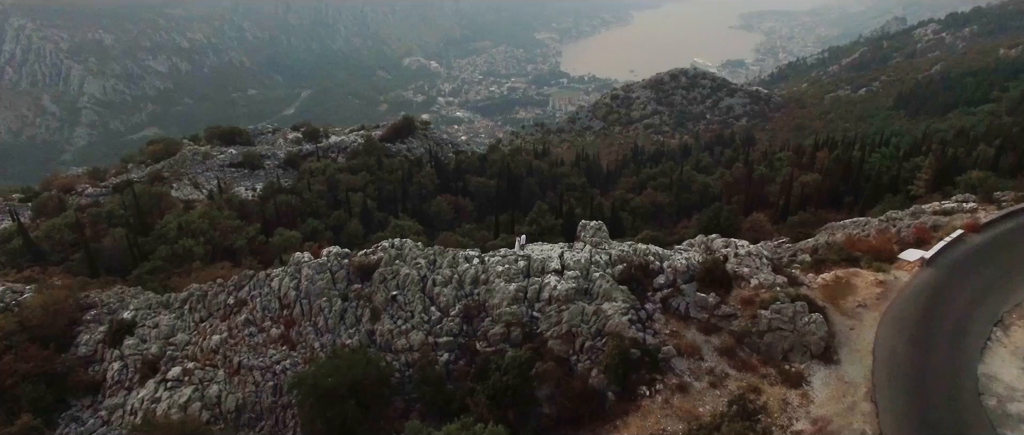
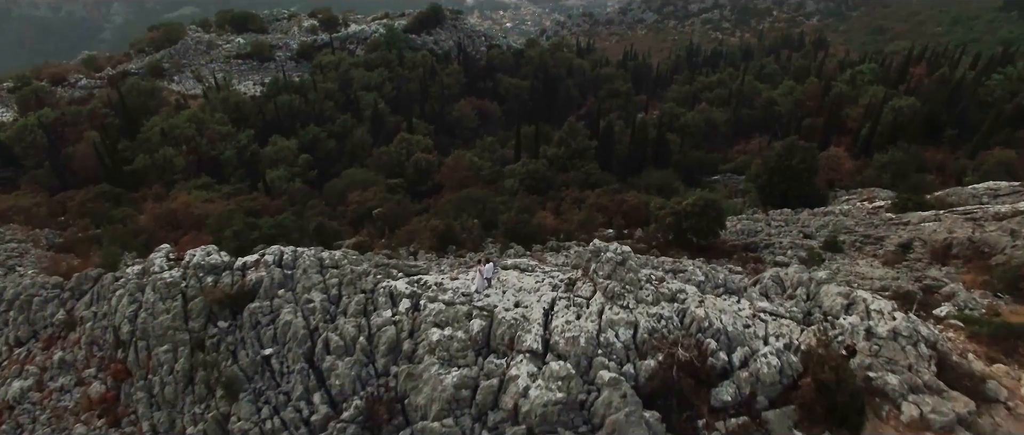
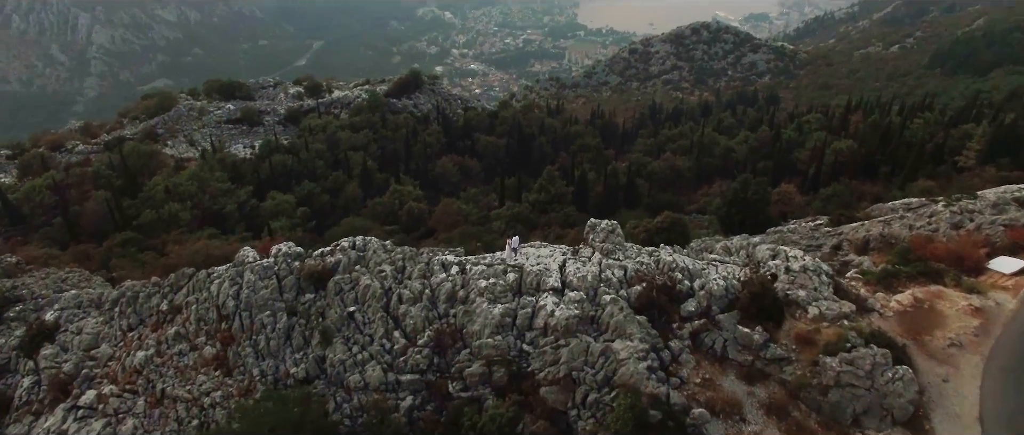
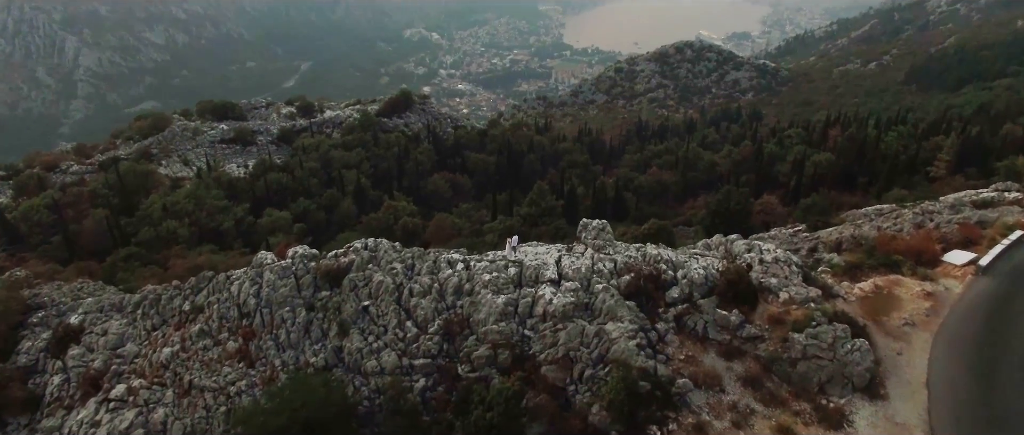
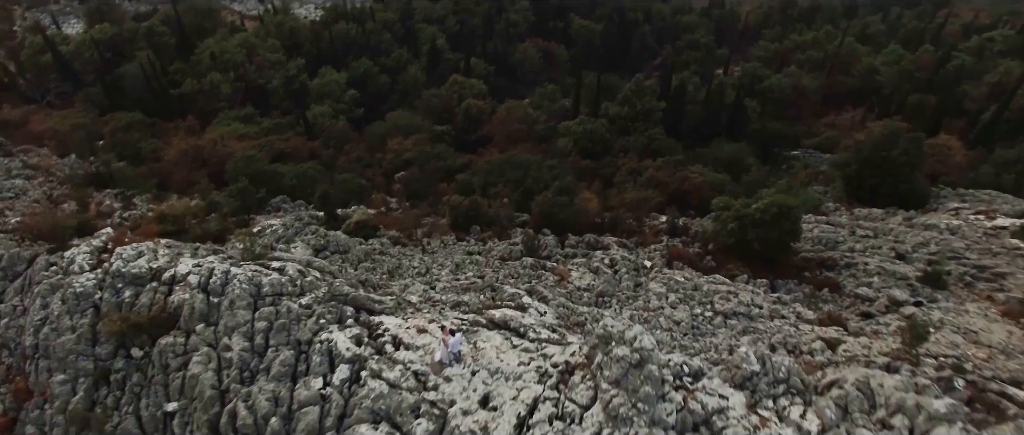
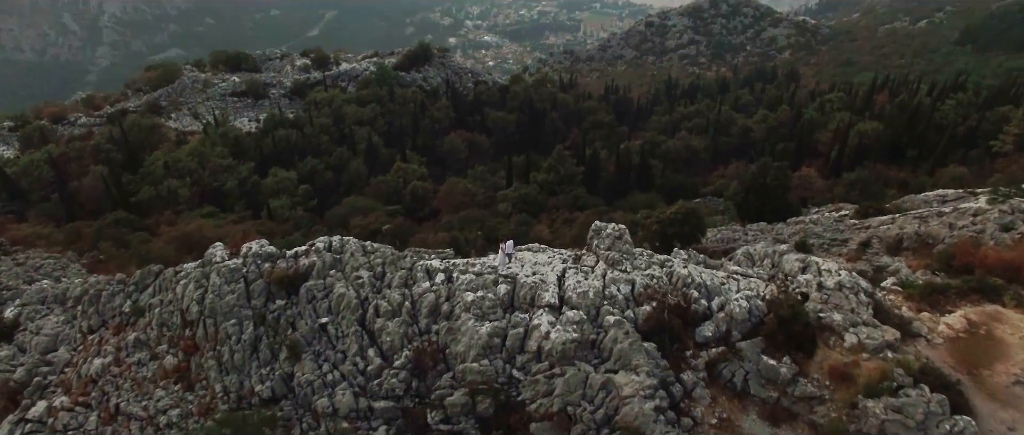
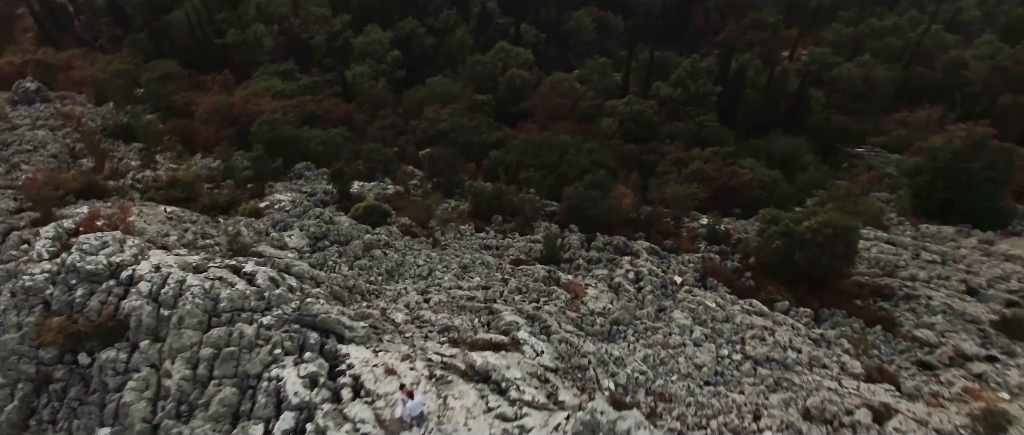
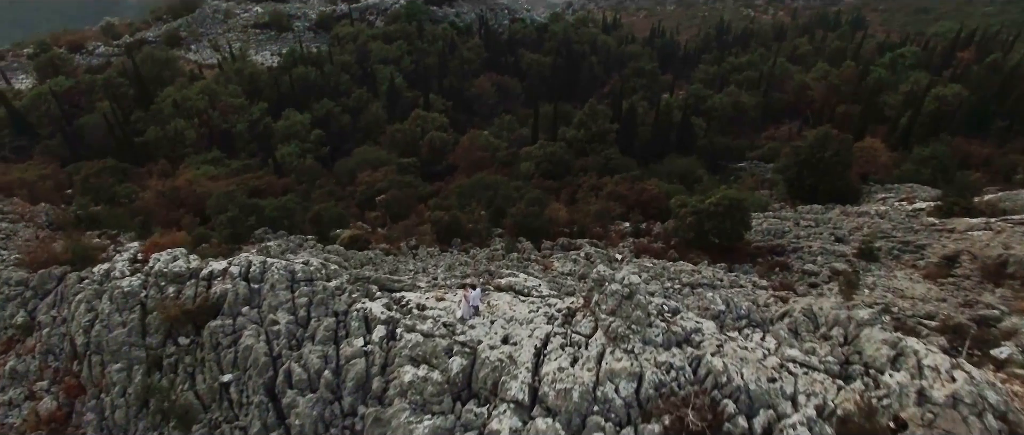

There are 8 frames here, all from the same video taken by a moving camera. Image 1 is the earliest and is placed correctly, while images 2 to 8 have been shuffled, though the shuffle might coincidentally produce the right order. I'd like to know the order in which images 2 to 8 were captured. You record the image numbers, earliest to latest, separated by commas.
4, 3, 6, 2, 8, 5, 7
